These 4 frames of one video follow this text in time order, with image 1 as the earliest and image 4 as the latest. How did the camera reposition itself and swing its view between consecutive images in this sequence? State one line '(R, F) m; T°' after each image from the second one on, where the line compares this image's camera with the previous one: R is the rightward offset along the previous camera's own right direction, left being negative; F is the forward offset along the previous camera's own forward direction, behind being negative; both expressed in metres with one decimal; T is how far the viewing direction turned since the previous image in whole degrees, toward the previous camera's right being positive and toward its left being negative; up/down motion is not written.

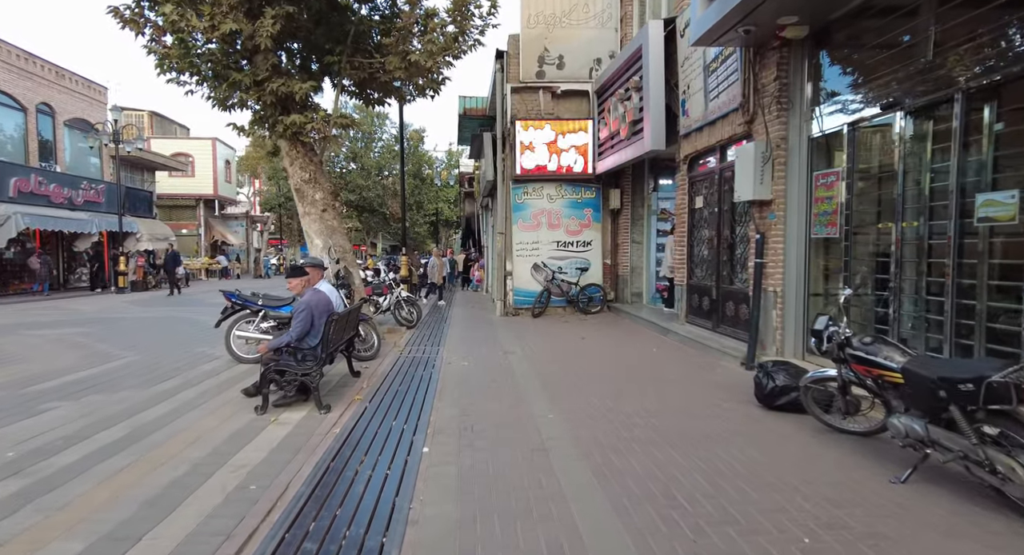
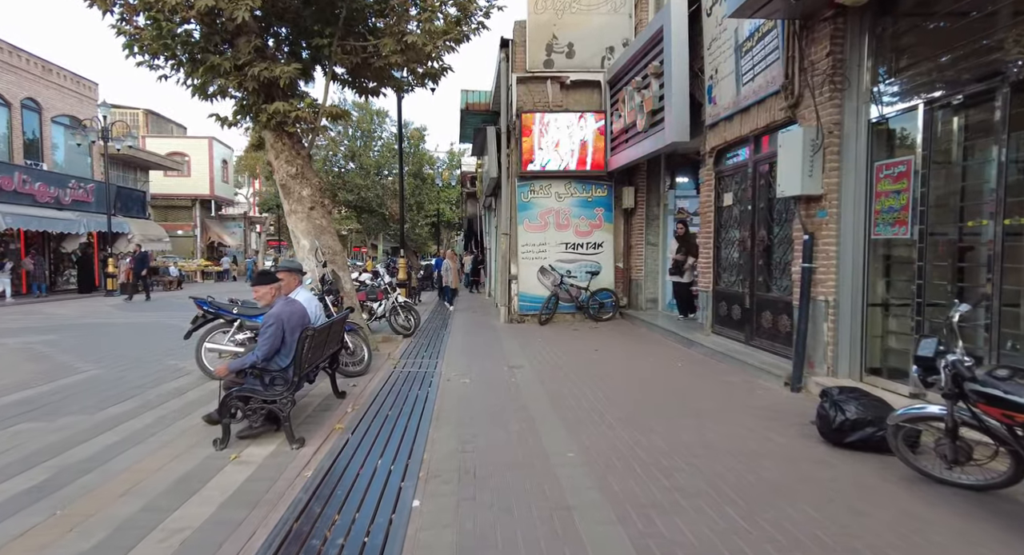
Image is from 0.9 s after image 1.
(-0.1, +0.9) m; 0°
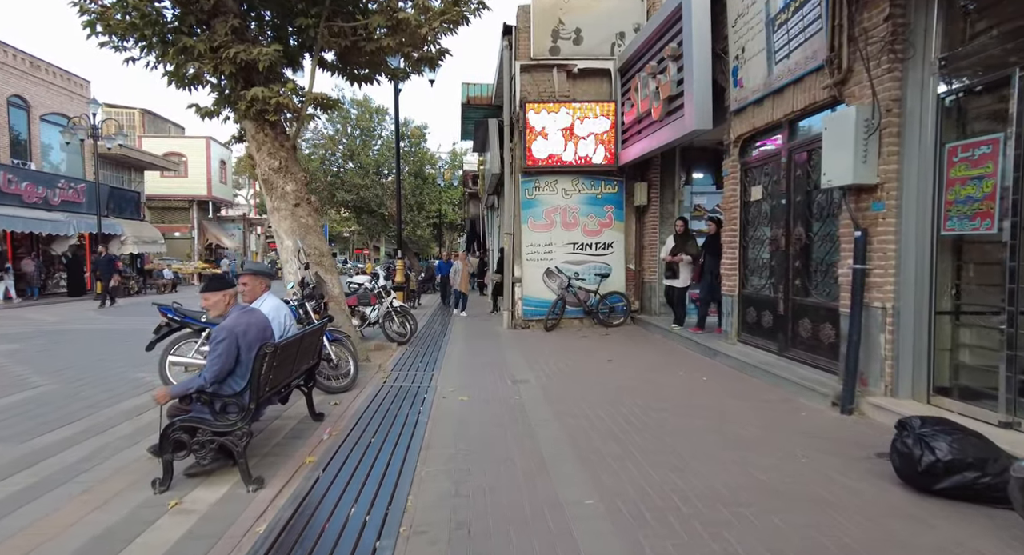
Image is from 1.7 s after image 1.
(0.0, +0.8) m; 0°
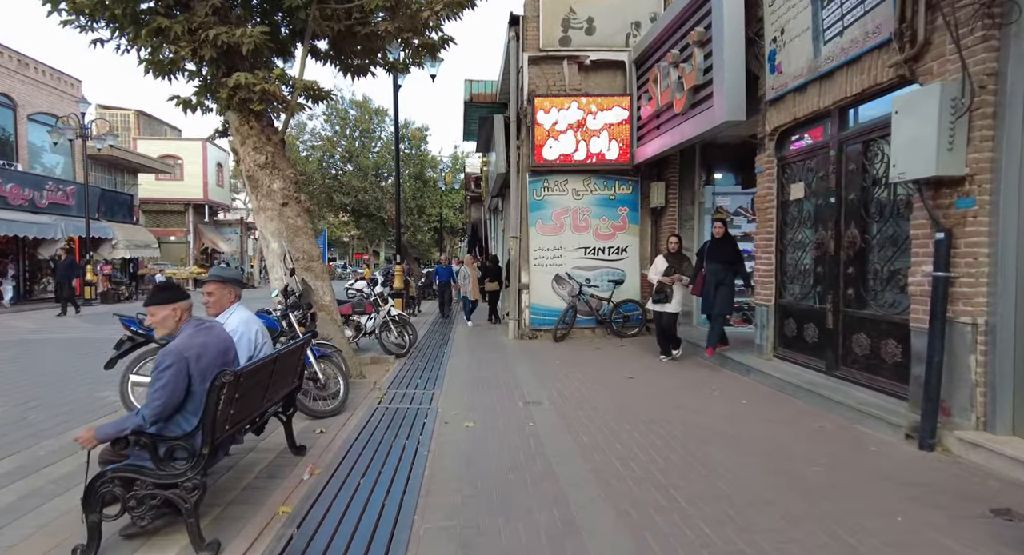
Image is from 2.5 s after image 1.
(-0.1, +0.8) m; 0°
